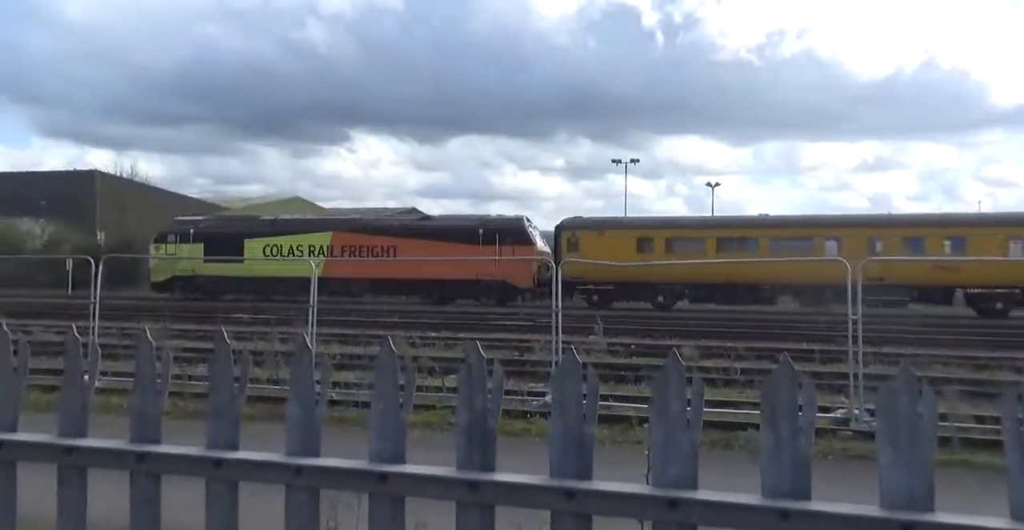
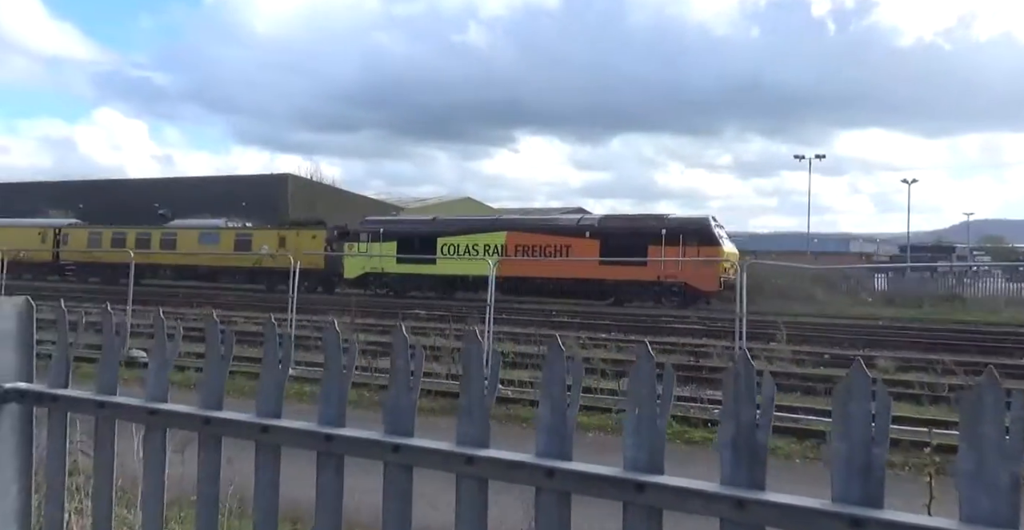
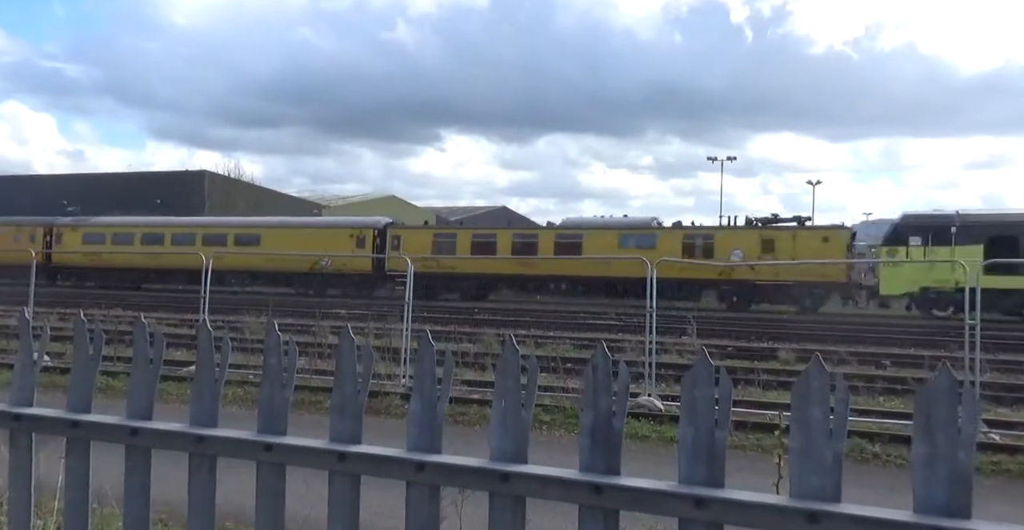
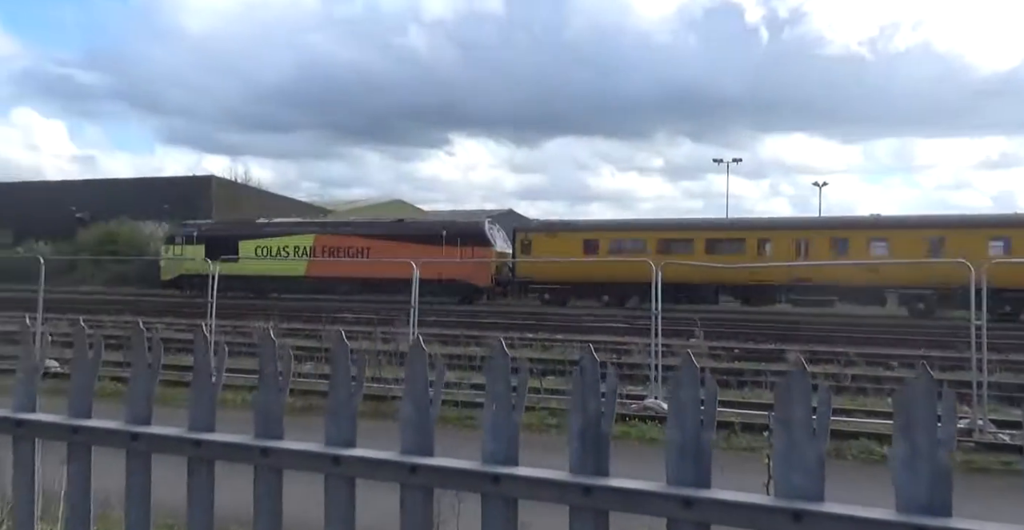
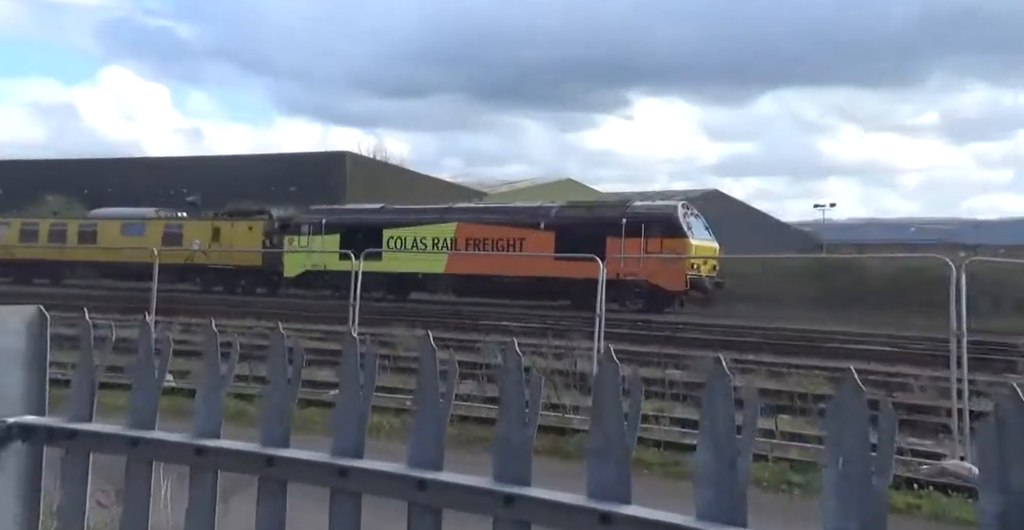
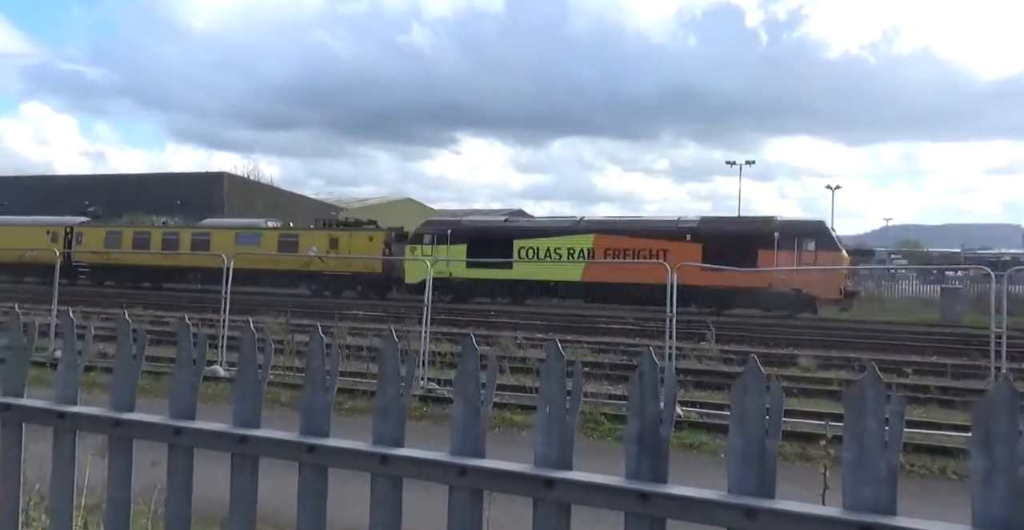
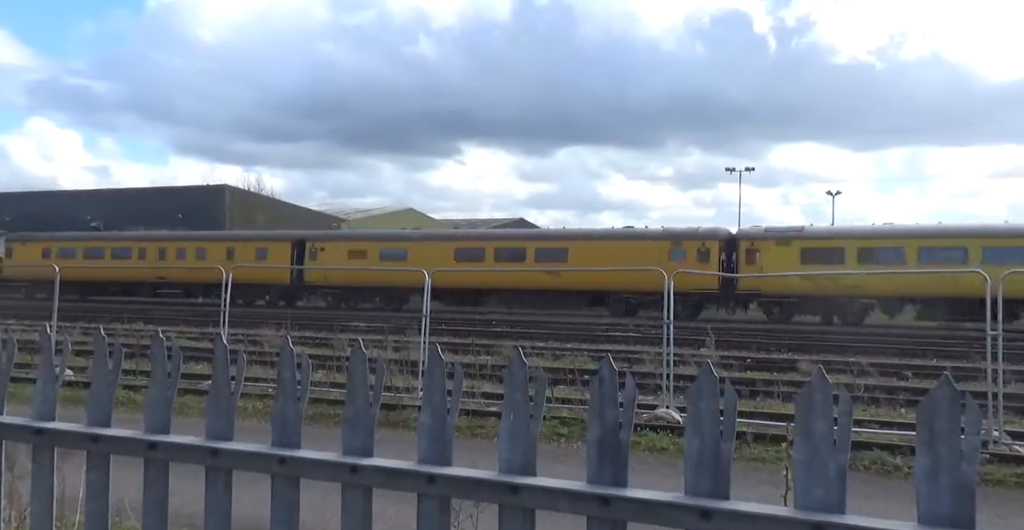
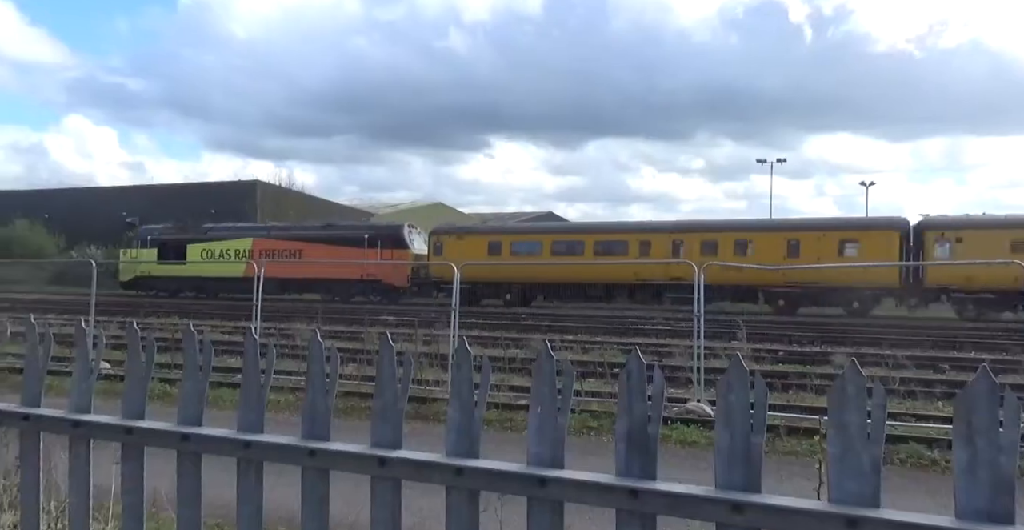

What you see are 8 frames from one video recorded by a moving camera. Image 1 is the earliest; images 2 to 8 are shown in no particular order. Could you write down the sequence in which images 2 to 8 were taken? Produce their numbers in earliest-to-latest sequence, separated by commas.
4, 8, 7, 3, 6, 2, 5
